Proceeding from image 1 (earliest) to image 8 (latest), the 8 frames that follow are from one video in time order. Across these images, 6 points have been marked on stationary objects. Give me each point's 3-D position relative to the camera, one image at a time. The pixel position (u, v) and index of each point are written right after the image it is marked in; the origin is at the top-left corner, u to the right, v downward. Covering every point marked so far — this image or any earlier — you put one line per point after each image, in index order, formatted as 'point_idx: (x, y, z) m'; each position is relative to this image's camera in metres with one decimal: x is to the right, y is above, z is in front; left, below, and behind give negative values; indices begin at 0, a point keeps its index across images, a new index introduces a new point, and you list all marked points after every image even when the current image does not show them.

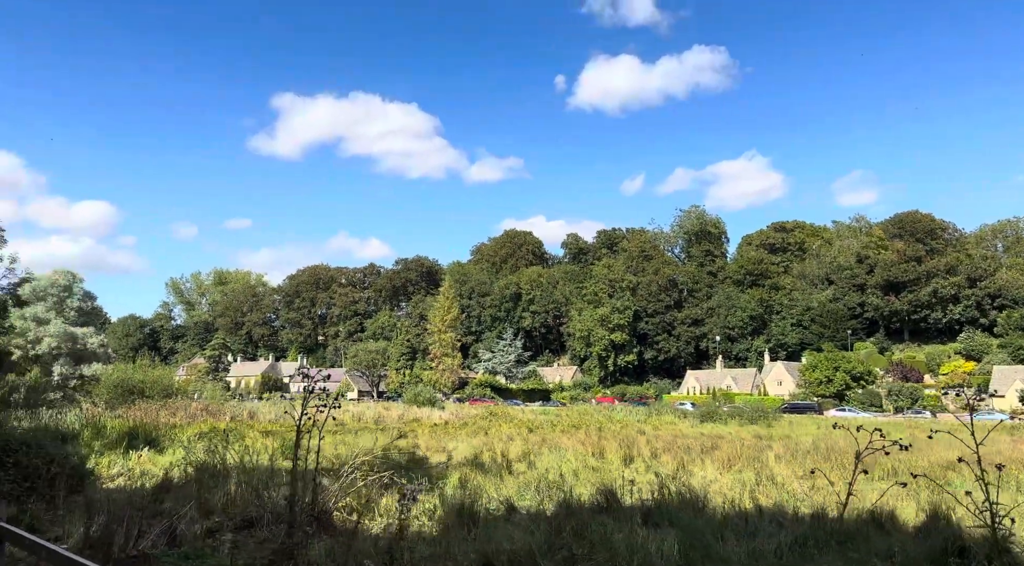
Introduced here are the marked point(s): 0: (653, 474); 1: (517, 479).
0: (+2.1, -2.9, +11.3) m
1: (+0.1, -2.8, +10.6) m
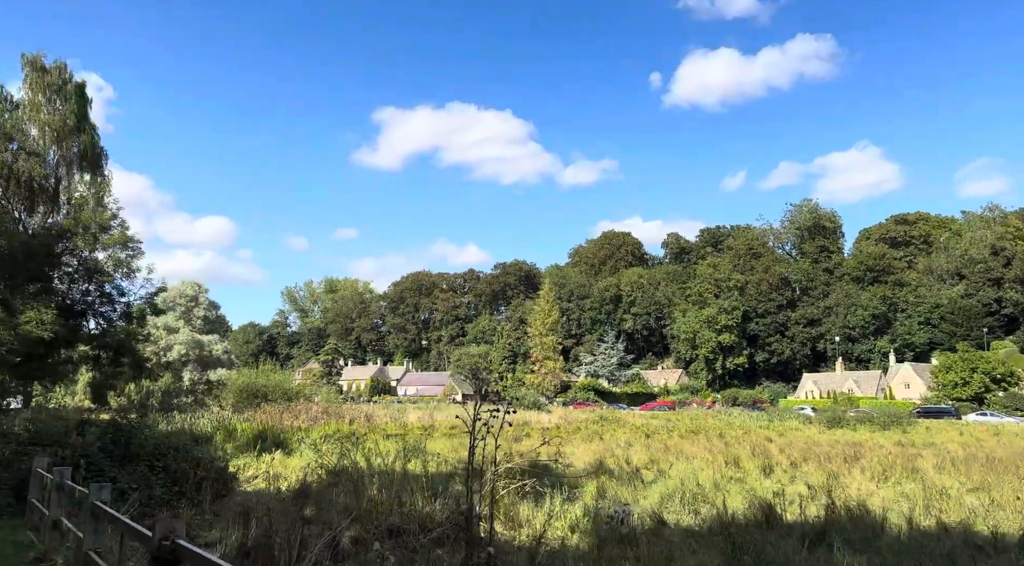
0: (+4.0, -2.8, +10.4) m
1: (+1.9, -2.7, +10.0) m
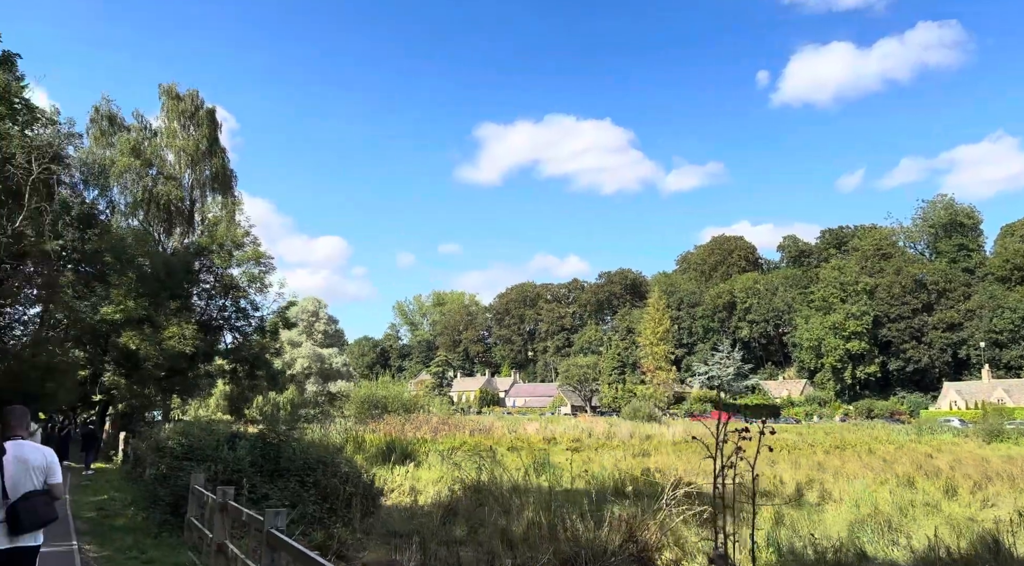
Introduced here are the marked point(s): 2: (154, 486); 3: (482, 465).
0: (+5.9, -2.8, +9.1) m
1: (+3.8, -2.7, +9.0) m
2: (-4.0, -2.3, +8.6) m
3: (-0.6, -3.4, +14.1) m
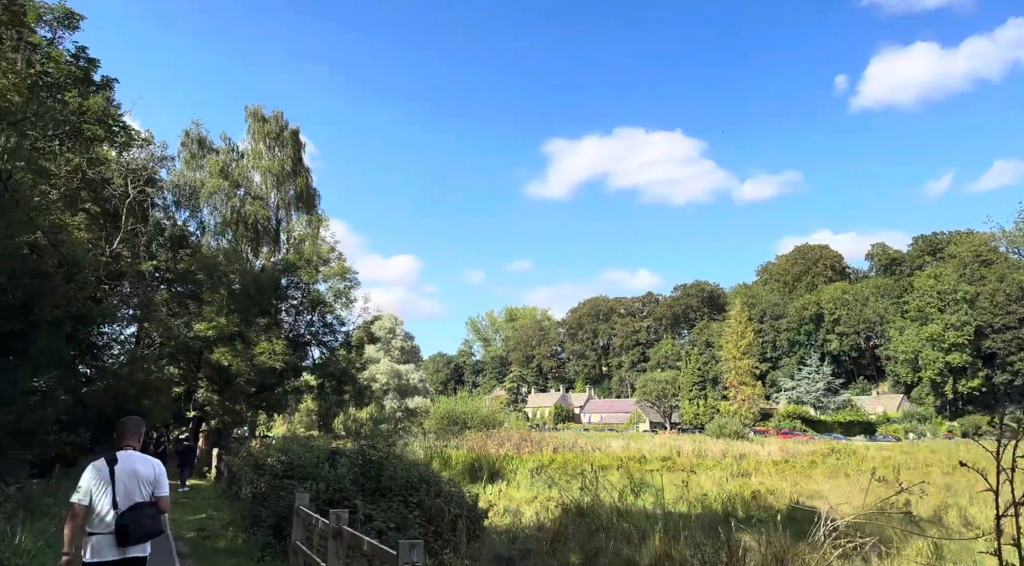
0: (+7.2, -2.7, +7.9) m
1: (+5.0, -2.8, +7.9) m
2: (-2.8, -2.5, +8.3) m
3: (+1.2, -3.6, +13.4) m
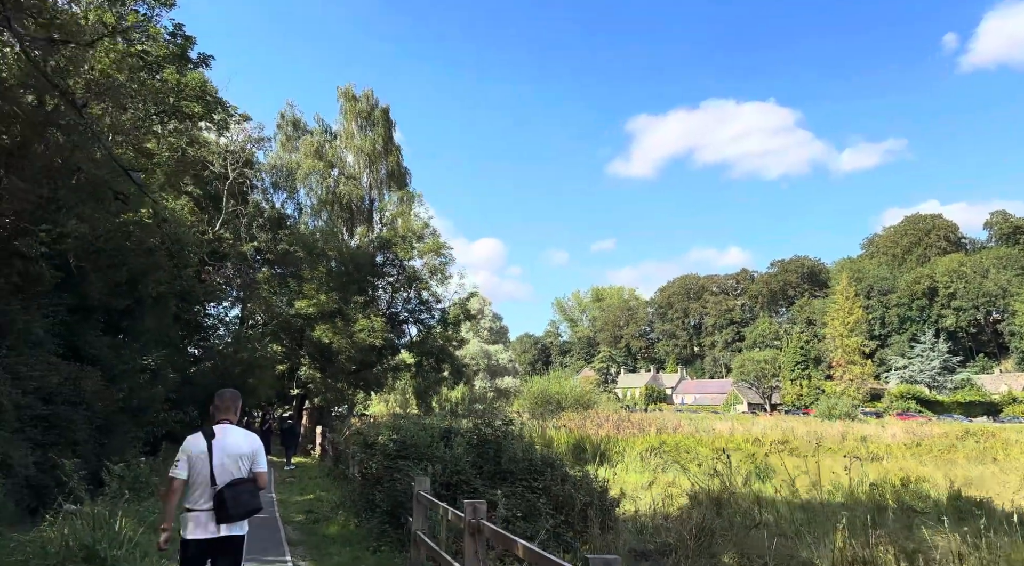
0: (+8.4, -2.2, +6.2) m
1: (+6.3, -2.3, +6.5) m
2: (-1.5, -2.1, +7.7) m
3: (+3.1, -3.1, +12.4) m
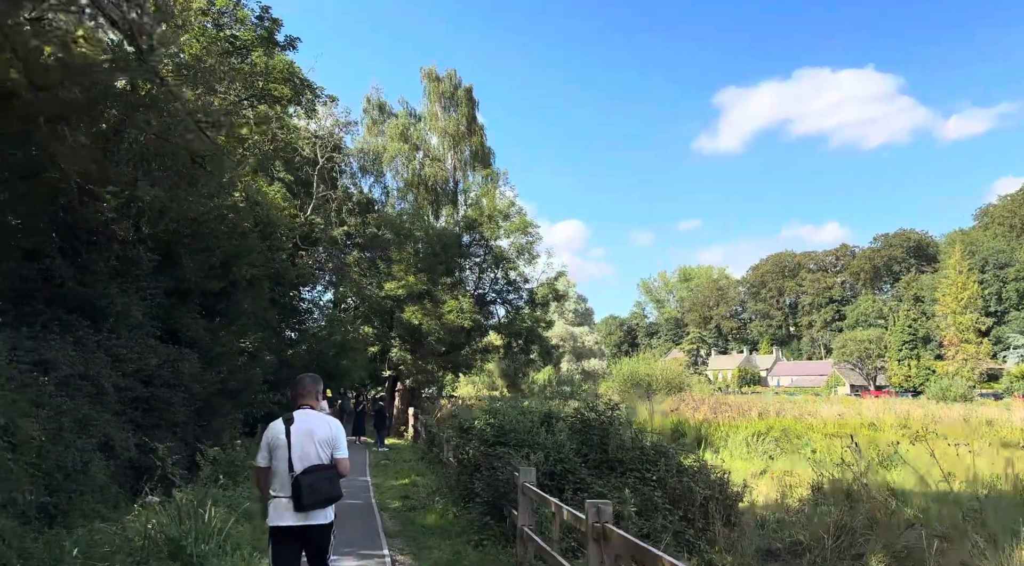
0: (+9.2, -1.9, +4.6) m
1: (+7.1, -1.9, +5.2) m
2: (-0.4, -1.9, +7.3) m
3: (+4.6, -2.6, +11.4) m
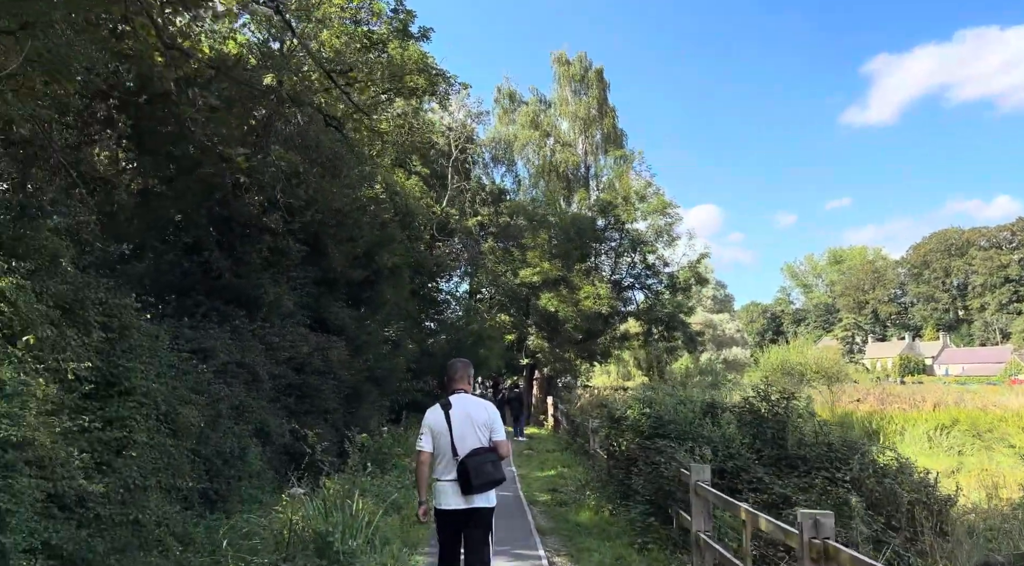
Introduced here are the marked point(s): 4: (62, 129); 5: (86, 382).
0: (+10.0, -1.5, +2.4) m
1: (+8.0, -1.6, +3.3) m
2: (+1.0, -1.7, +6.7) m
3: (+6.7, -2.2, +9.9) m
4: (-4.3, +1.5, +7.3) m
5: (-3.4, -0.8, +6.0) m
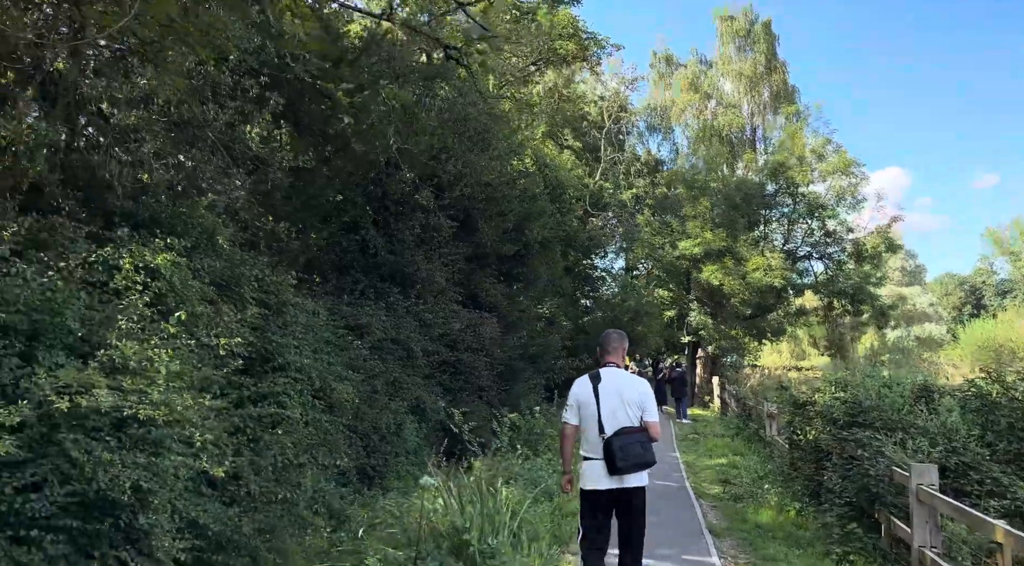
0: (+10.2, -1.2, -0.3) m
1: (+8.5, -1.3, +1.0) m
2: (+2.3, -1.4, +5.8) m
3: (+8.6, -1.7, +7.7) m
4: (-2.9, +1.7, +7.4) m
5: (-2.2, -0.6, +6.0) m
